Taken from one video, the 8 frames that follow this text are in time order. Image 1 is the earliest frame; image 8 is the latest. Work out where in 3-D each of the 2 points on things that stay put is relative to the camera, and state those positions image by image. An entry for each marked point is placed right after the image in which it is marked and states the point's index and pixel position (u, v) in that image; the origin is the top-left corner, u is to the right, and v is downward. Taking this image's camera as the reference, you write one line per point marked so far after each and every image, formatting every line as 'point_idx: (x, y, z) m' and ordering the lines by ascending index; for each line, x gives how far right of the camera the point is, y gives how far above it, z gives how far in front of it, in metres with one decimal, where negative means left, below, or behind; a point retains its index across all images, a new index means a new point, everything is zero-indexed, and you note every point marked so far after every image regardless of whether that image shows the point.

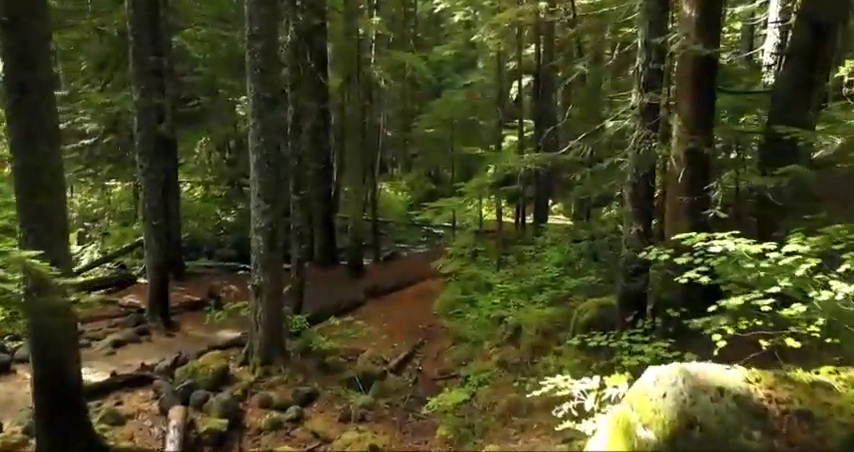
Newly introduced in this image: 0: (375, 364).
0: (-0.9, -2.4, +11.7) m
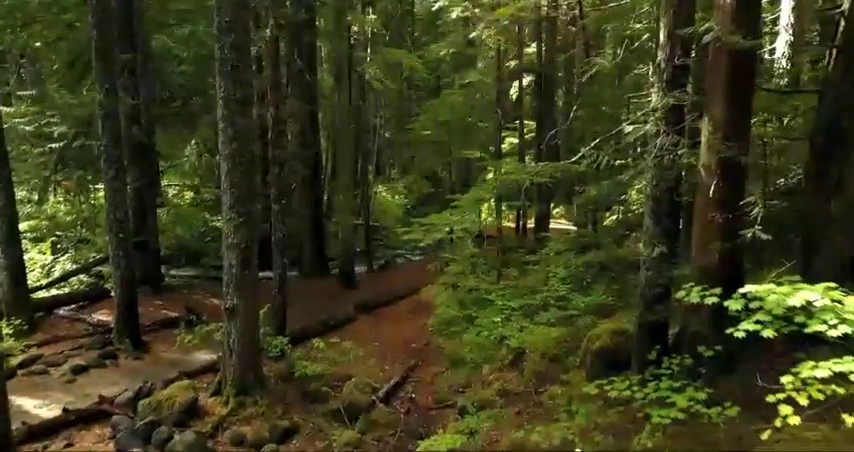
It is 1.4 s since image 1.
0: (-1.0, -2.6, +10.6) m
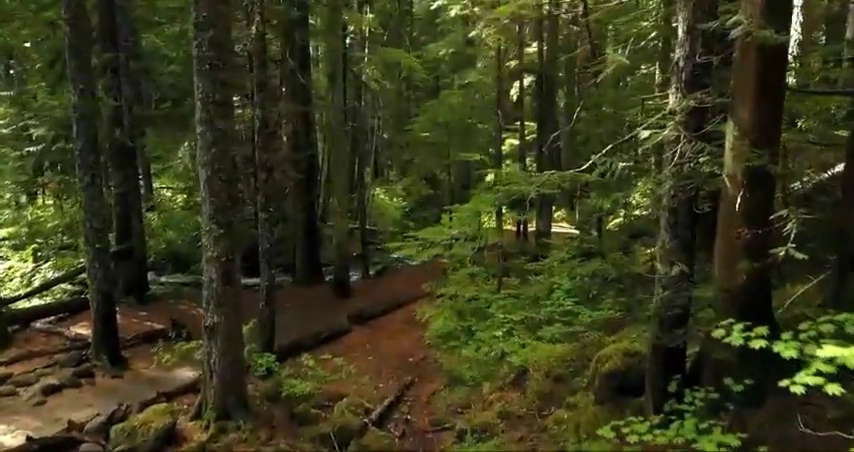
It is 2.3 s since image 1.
0: (-1.0, -2.7, +9.9) m
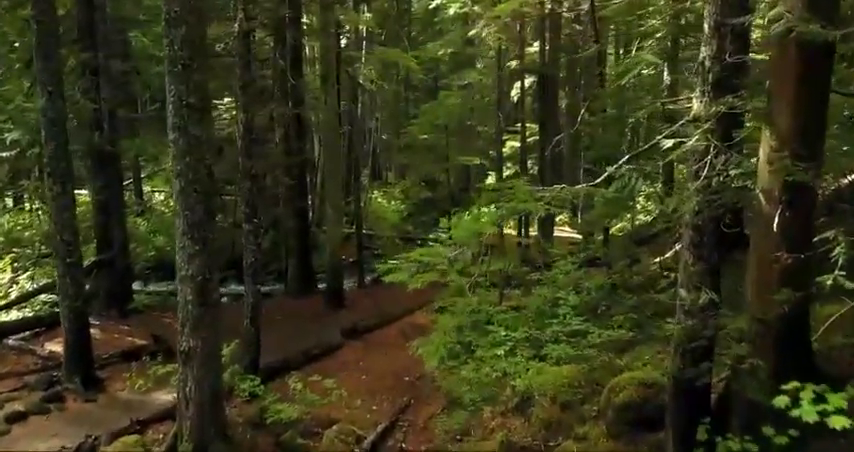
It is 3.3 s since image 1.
0: (-1.1, -2.9, +9.2) m
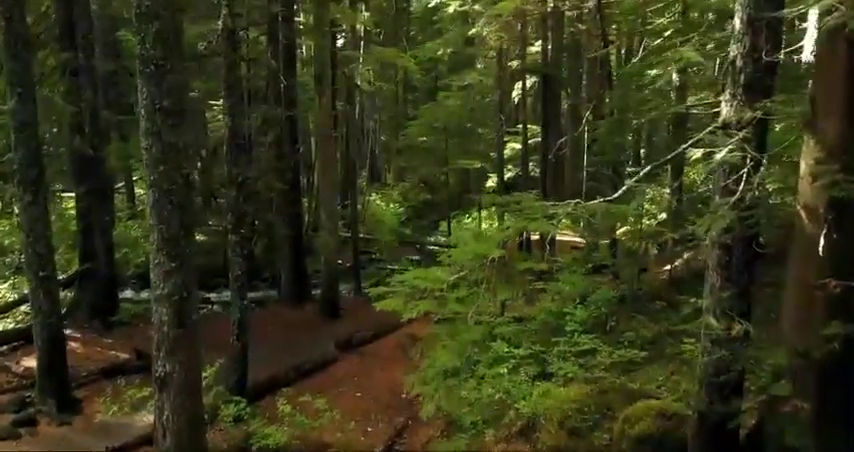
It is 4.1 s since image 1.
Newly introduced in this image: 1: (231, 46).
0: (-1.1, -3.0, +8.5) m
1: (-2.7, +2.5, +9.6) m
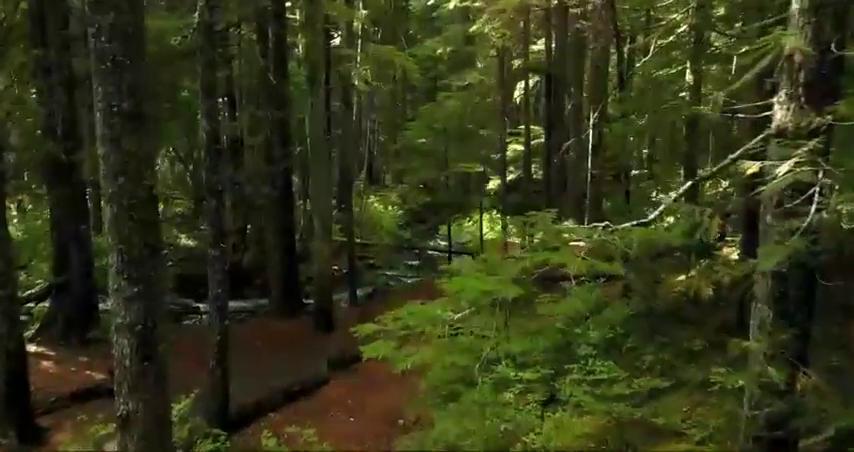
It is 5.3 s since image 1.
0: (-1.1, -3.2, +7.6) m
1: (-2.8, +2.3, +8.7) m
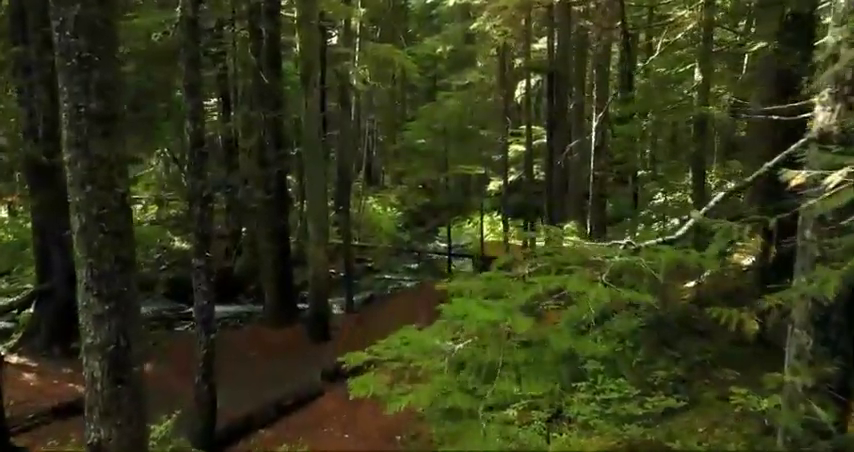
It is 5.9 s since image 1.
0: (-1.1, -3.3, +7.1) m
1: (-2.8, +2.2, +8.2) m
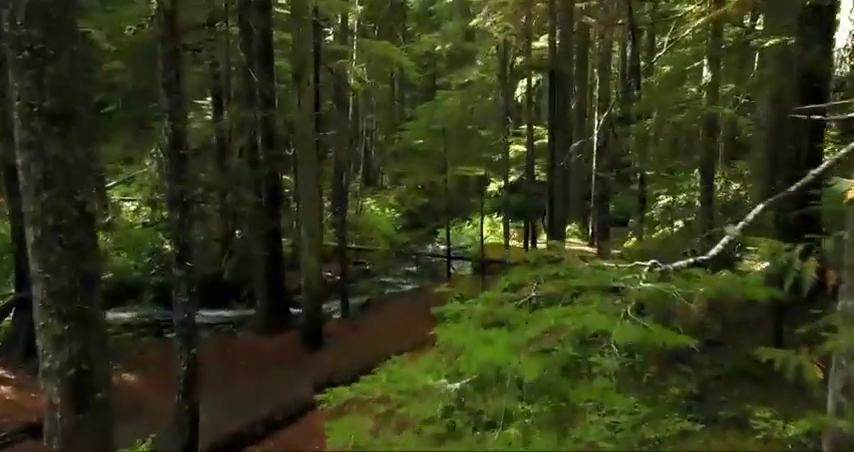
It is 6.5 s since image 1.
0: (-1.2, -3.4, +6.6) m
1: (-2.8, +2.2, +7.6) m
